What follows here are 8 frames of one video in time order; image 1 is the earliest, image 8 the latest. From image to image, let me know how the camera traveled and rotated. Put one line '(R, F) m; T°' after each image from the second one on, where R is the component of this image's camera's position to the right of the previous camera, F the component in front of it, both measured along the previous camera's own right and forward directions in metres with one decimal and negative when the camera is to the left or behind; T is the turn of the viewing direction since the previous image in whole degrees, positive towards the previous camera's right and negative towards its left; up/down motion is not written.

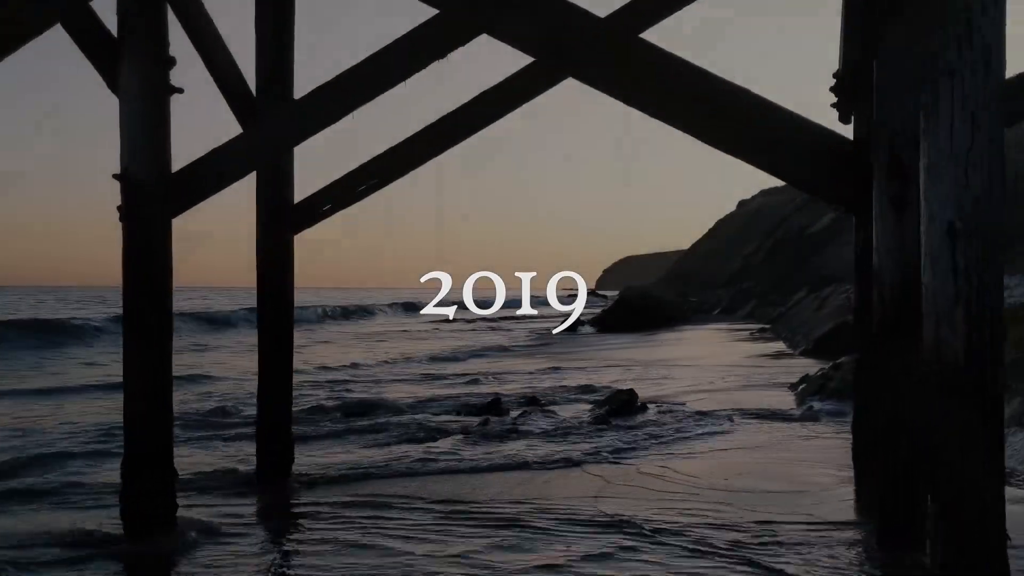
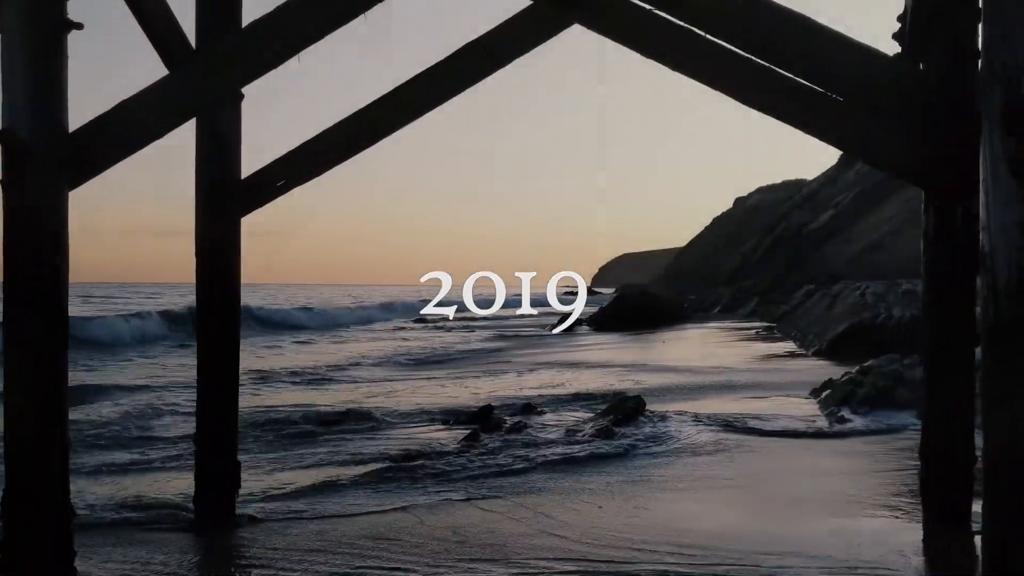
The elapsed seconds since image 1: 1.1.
(0.0, +1.1) m; 0°
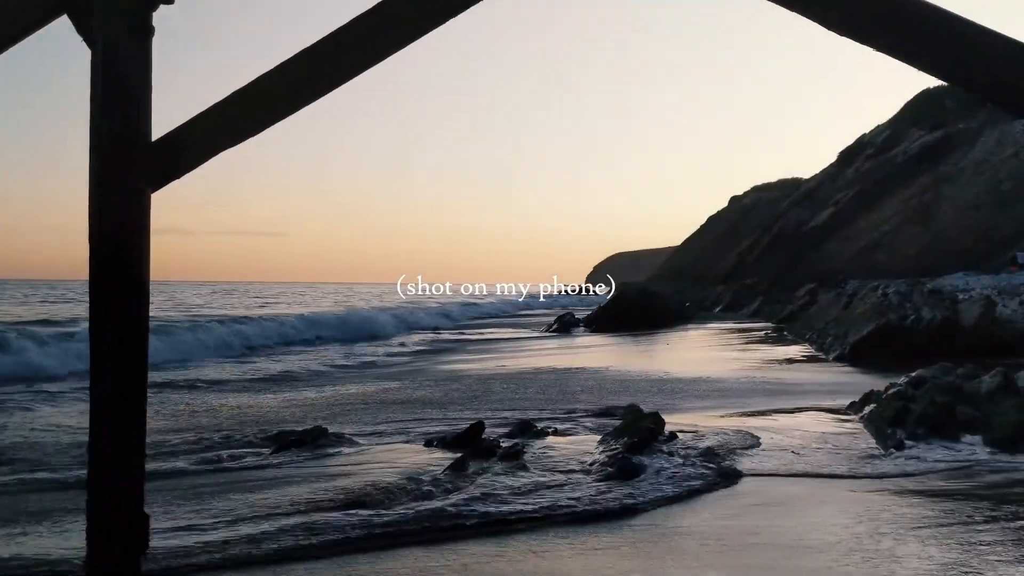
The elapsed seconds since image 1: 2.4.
(0.0, +1.3) m; 0°
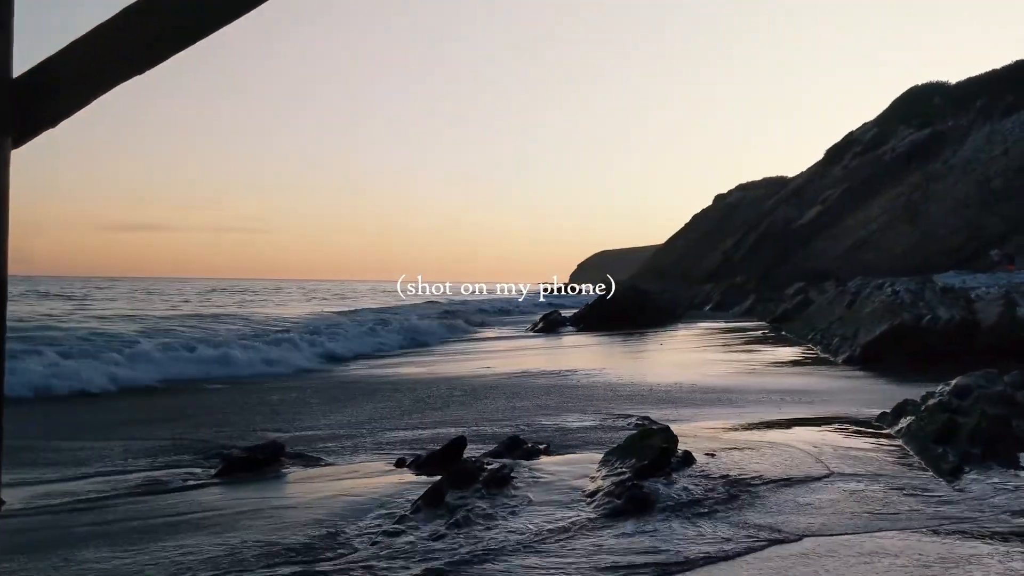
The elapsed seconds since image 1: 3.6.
(0.0, +1.1) m; +1°
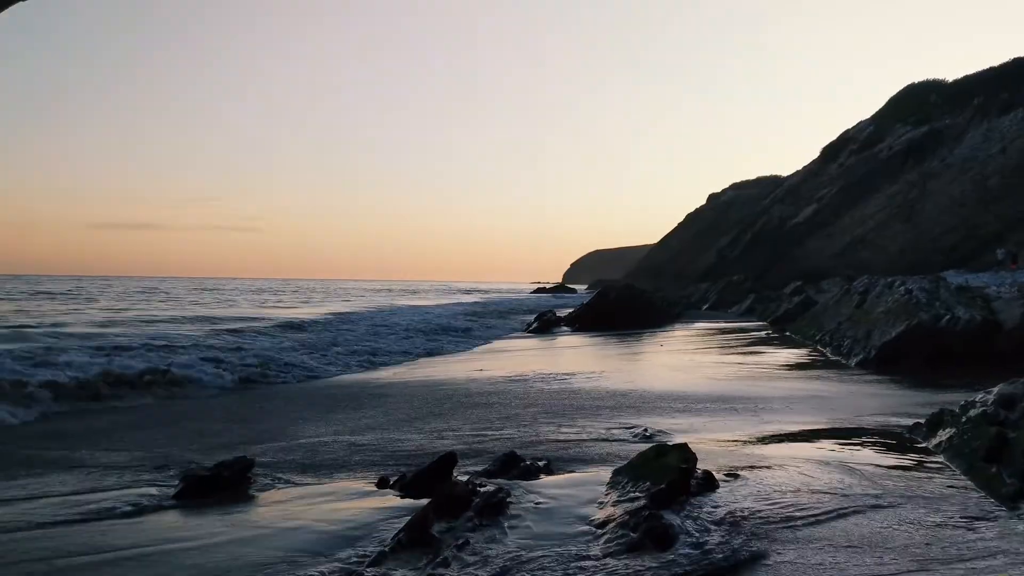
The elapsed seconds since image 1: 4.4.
(0.0, +0.8) m; 0°
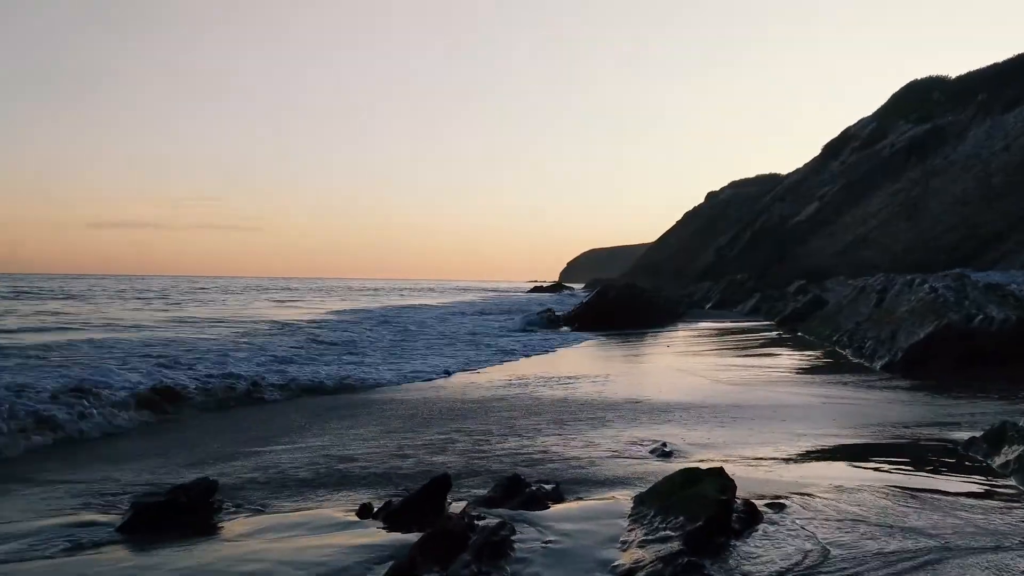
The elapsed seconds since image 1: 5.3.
(0.0, +0.9) m; 0°
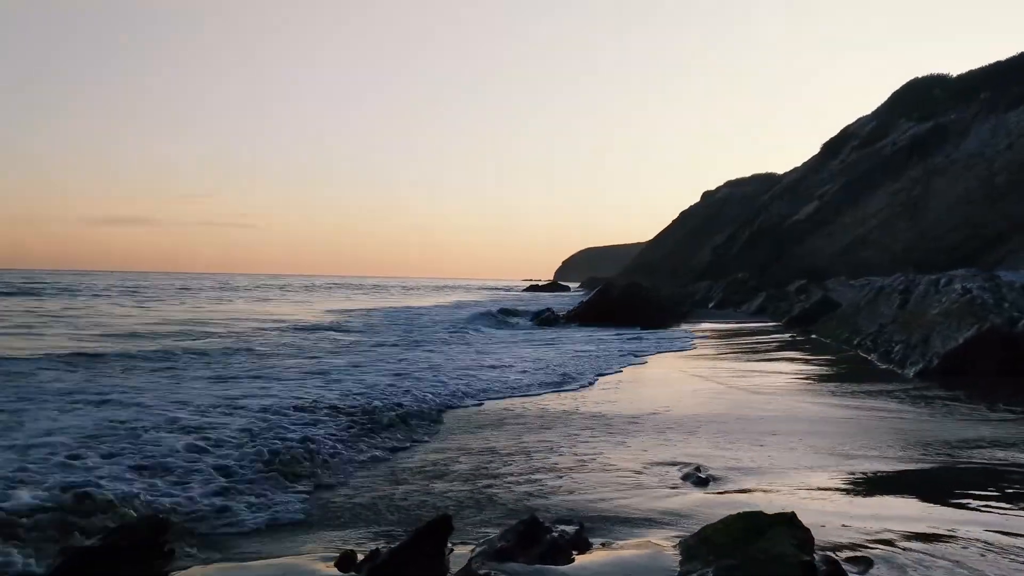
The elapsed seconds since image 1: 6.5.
(-0.1, +1.0) m; 0°
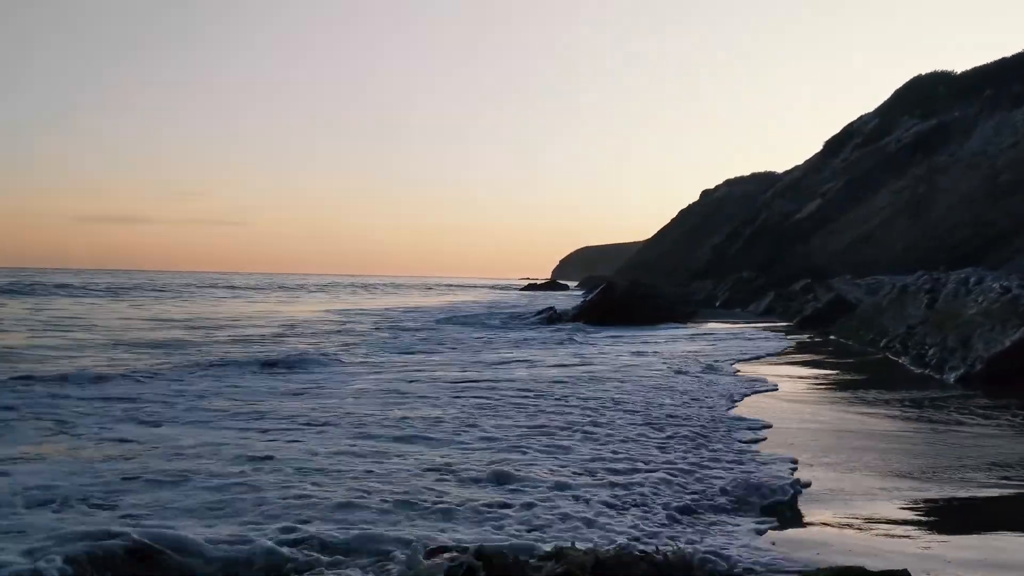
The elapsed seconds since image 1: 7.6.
(-0.2, +0.8) m; 0°
